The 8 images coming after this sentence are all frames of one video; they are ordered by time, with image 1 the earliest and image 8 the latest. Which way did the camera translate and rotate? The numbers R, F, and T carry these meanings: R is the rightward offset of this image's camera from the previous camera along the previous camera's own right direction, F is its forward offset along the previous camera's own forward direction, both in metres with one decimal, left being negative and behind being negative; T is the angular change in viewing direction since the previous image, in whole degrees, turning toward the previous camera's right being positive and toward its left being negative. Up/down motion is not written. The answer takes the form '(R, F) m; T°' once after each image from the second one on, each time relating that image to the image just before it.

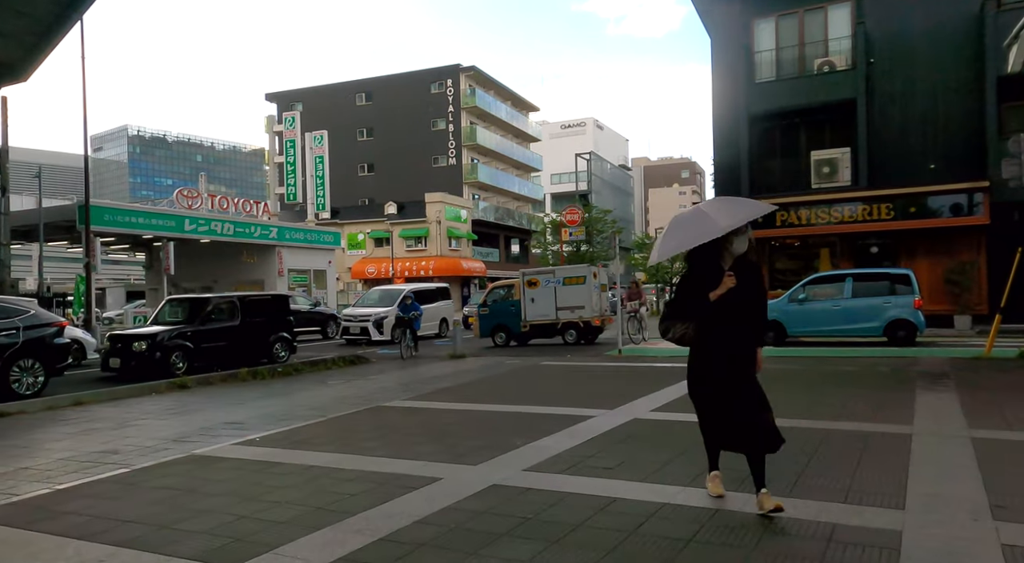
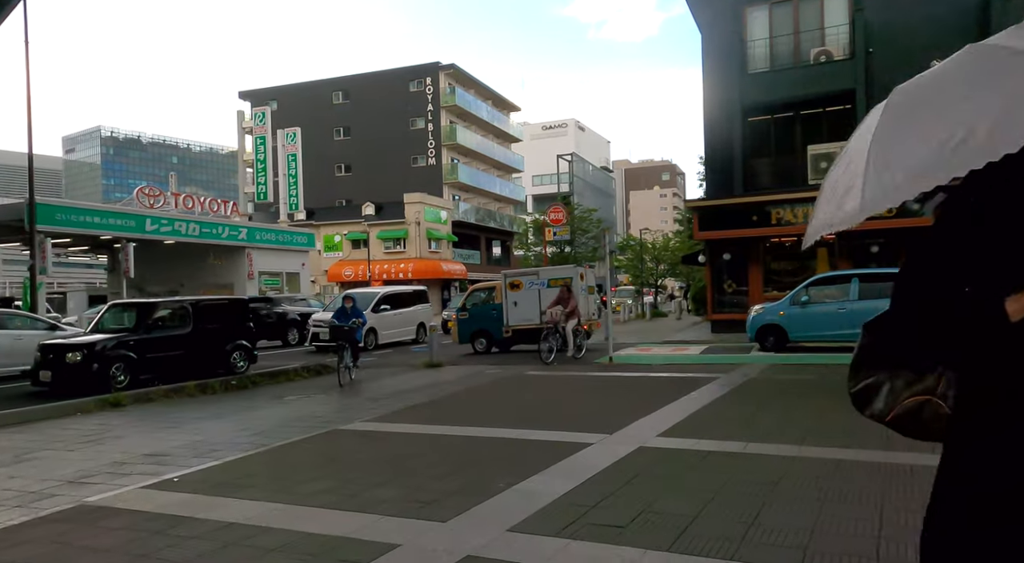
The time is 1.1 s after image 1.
(0.0, +1.4) m; +1°
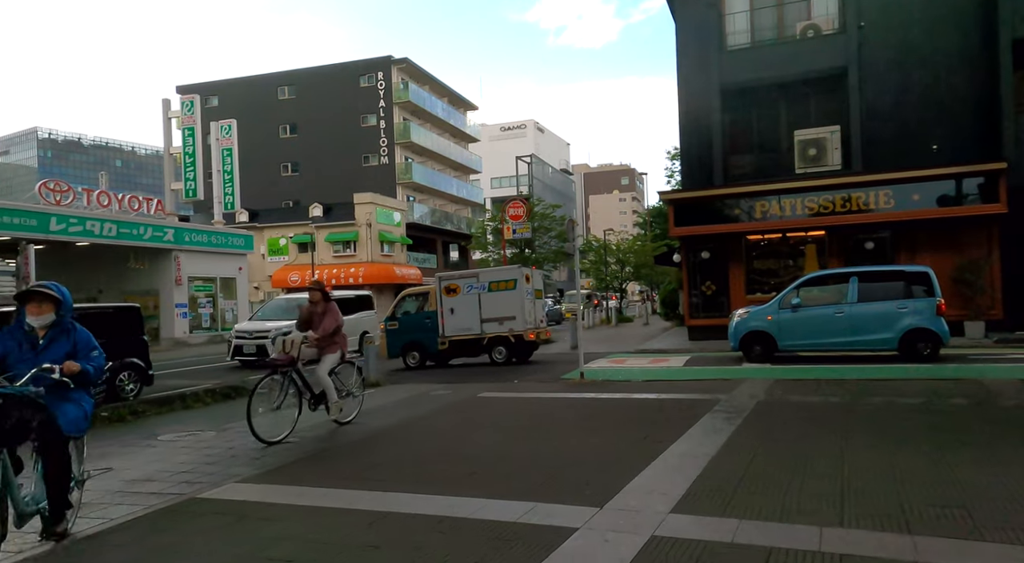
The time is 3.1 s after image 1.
(+0.1, +2.6) m; +3°
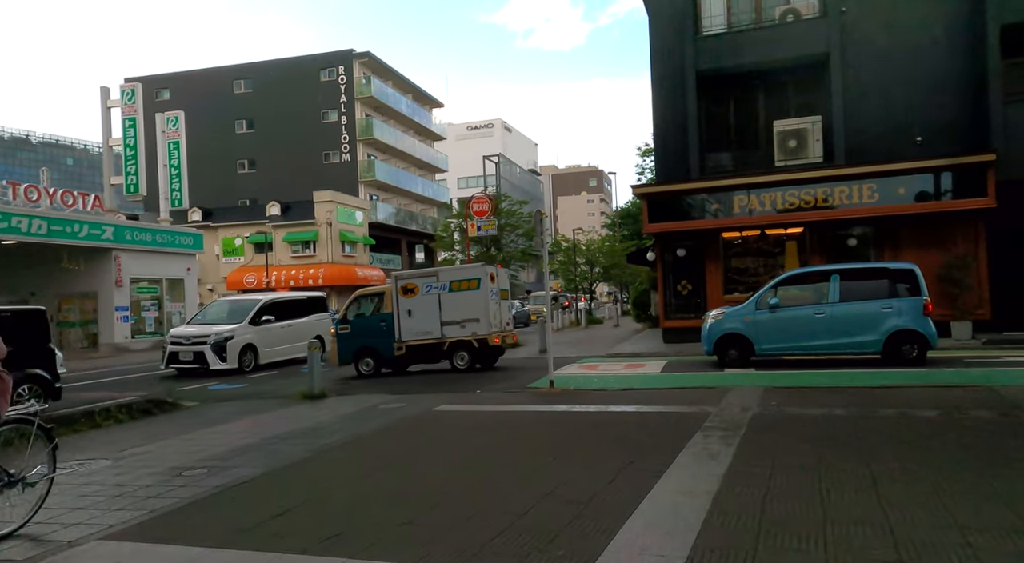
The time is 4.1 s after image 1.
(+0.1, +1.4) m; +2°
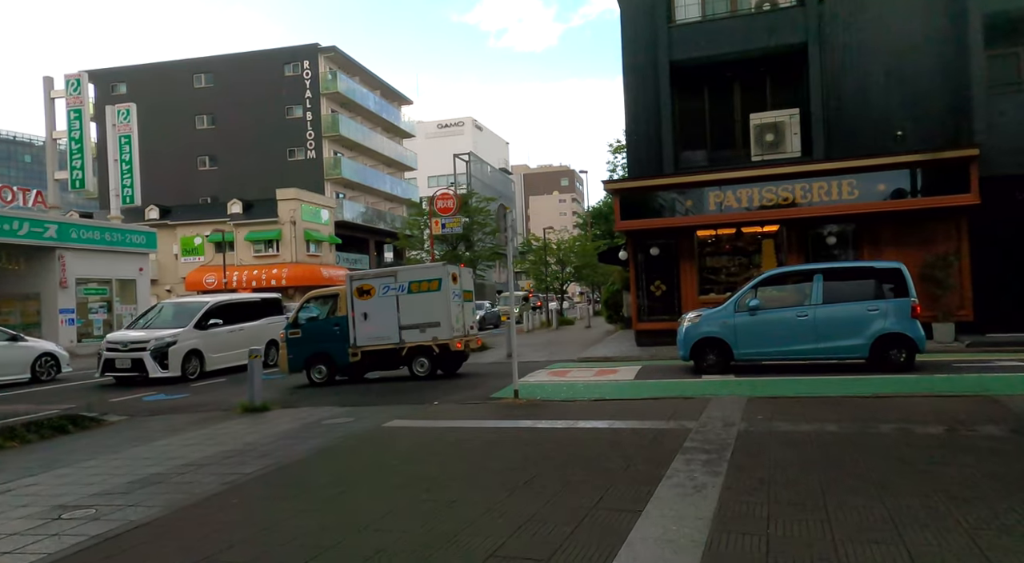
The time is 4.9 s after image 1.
(+0.2, +1.0) m; +2°
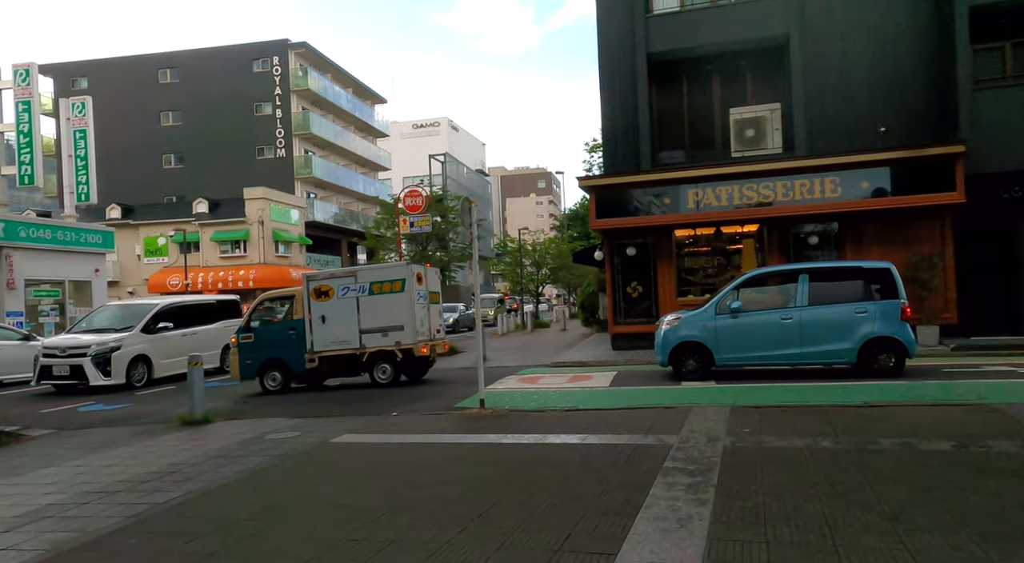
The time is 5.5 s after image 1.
(+0.2, +0.9) m; +2°
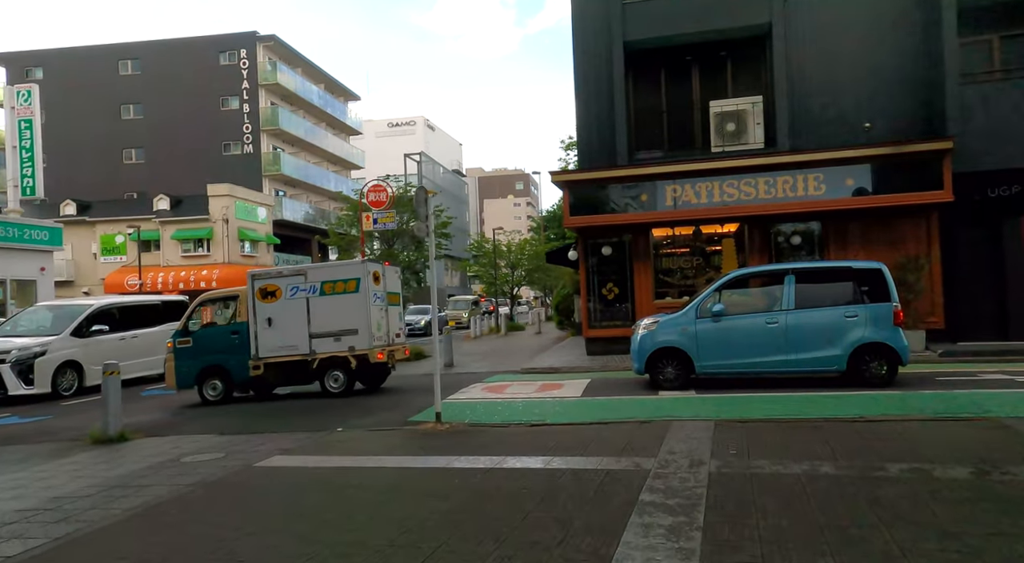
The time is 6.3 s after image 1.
(+0.2, +1.1) m; +2°
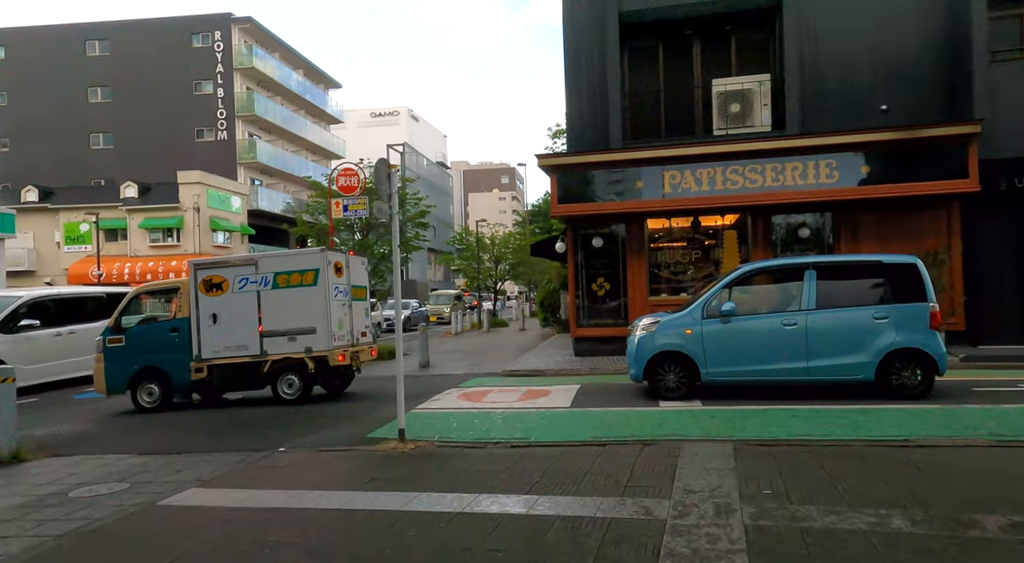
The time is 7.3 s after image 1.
(+0.1, +1.5) m; +1°
